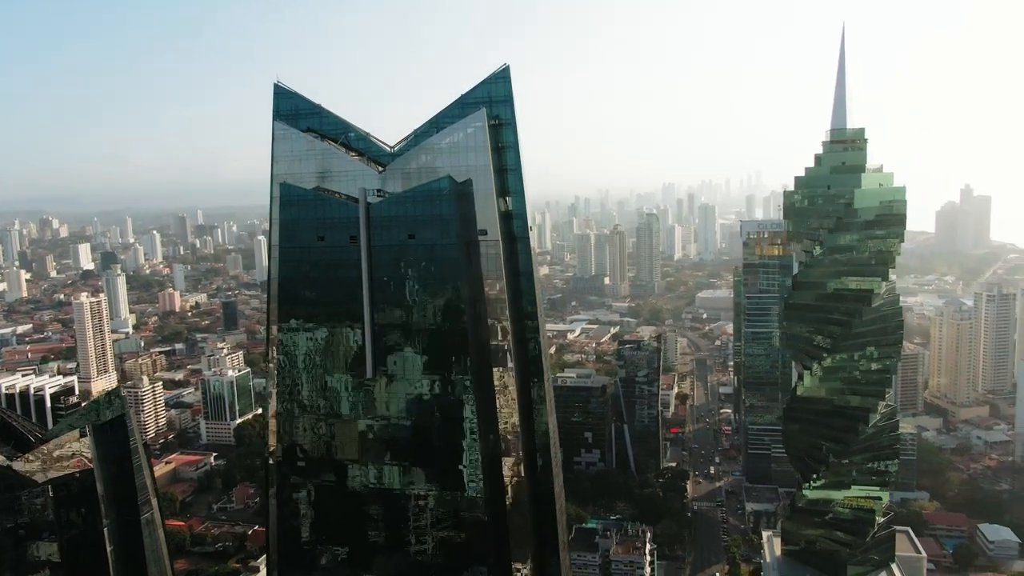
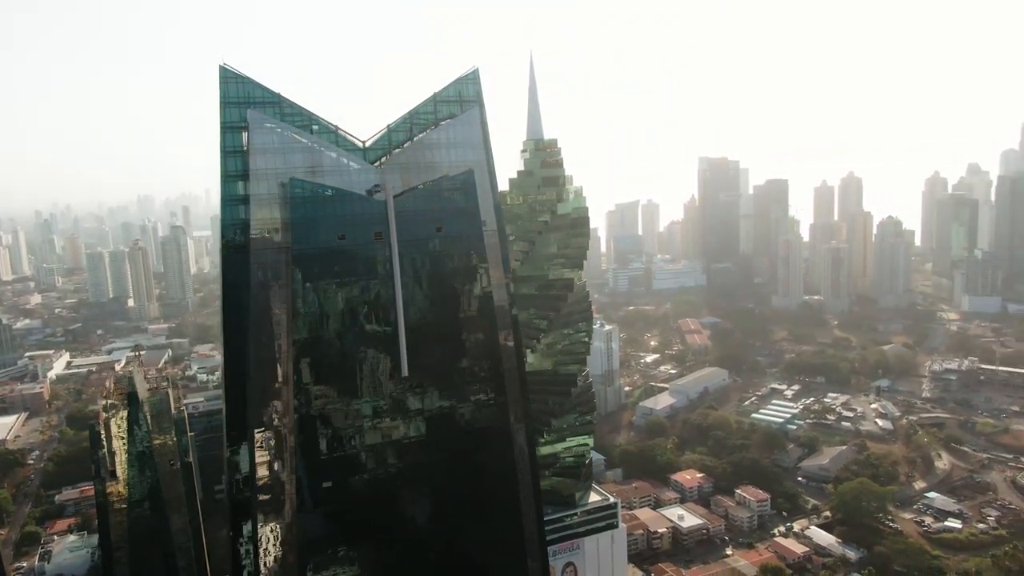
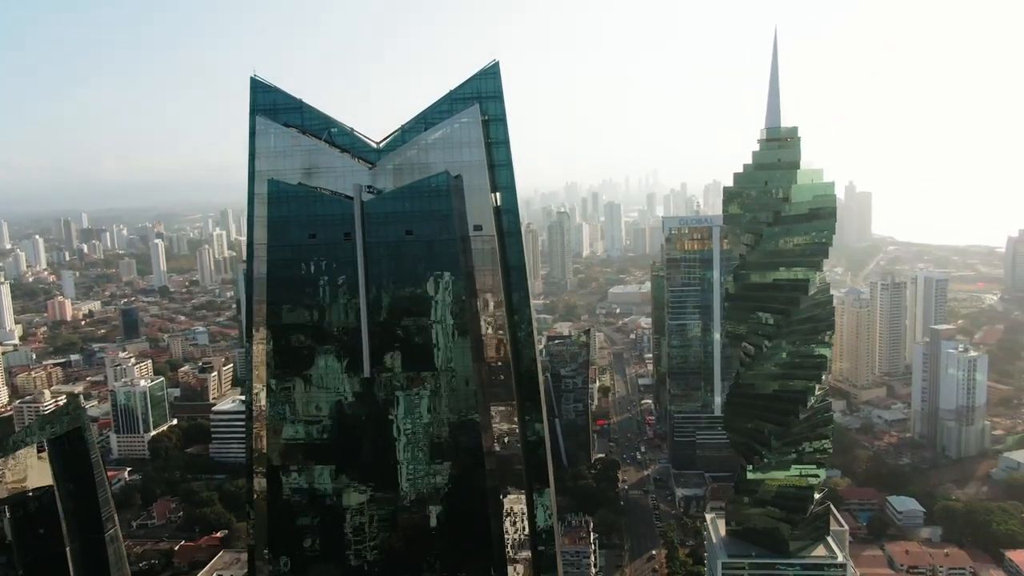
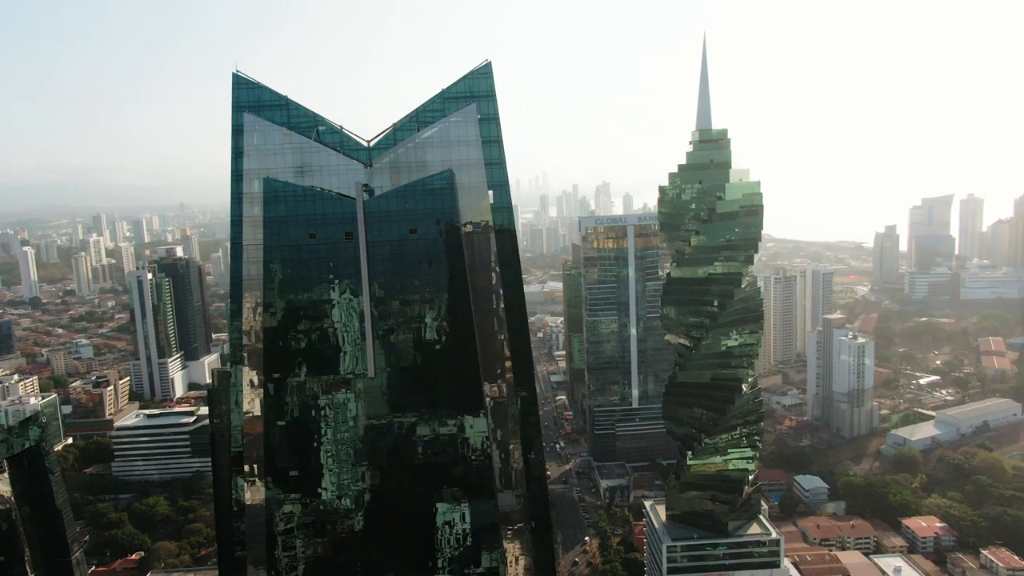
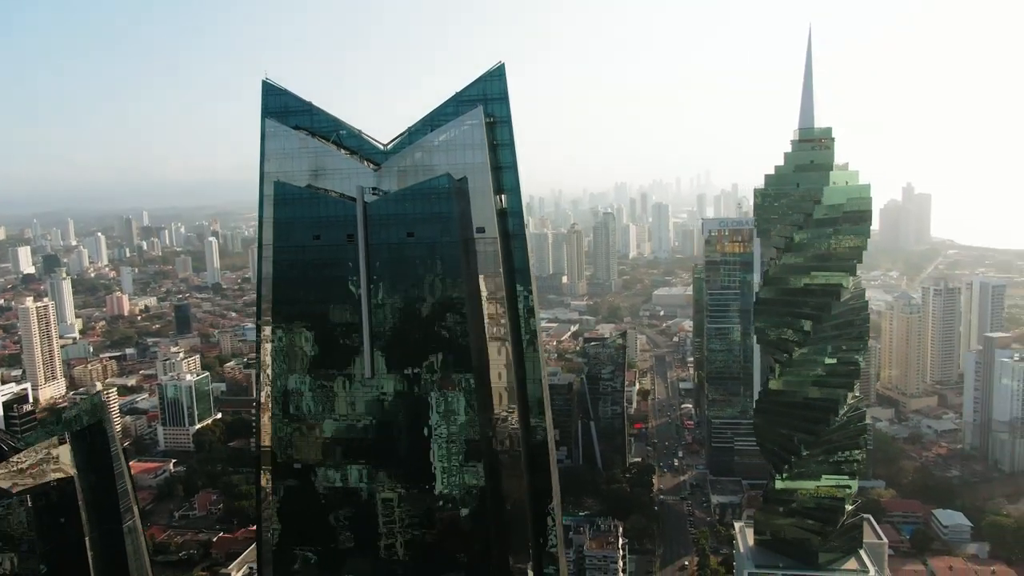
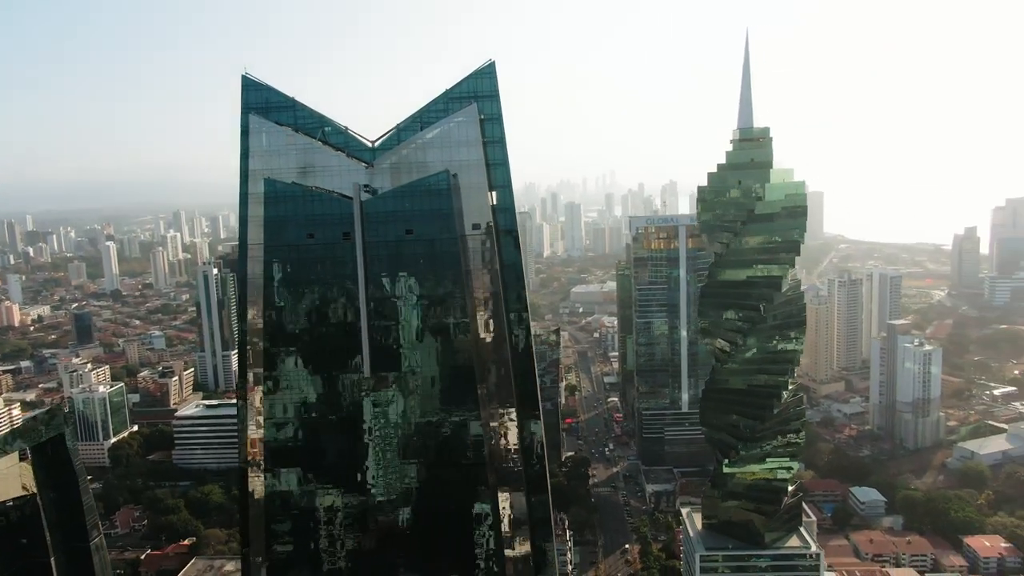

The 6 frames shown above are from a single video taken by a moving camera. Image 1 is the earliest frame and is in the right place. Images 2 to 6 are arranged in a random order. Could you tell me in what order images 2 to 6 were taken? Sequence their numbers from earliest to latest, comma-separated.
5, 3, 6, 4, 2
